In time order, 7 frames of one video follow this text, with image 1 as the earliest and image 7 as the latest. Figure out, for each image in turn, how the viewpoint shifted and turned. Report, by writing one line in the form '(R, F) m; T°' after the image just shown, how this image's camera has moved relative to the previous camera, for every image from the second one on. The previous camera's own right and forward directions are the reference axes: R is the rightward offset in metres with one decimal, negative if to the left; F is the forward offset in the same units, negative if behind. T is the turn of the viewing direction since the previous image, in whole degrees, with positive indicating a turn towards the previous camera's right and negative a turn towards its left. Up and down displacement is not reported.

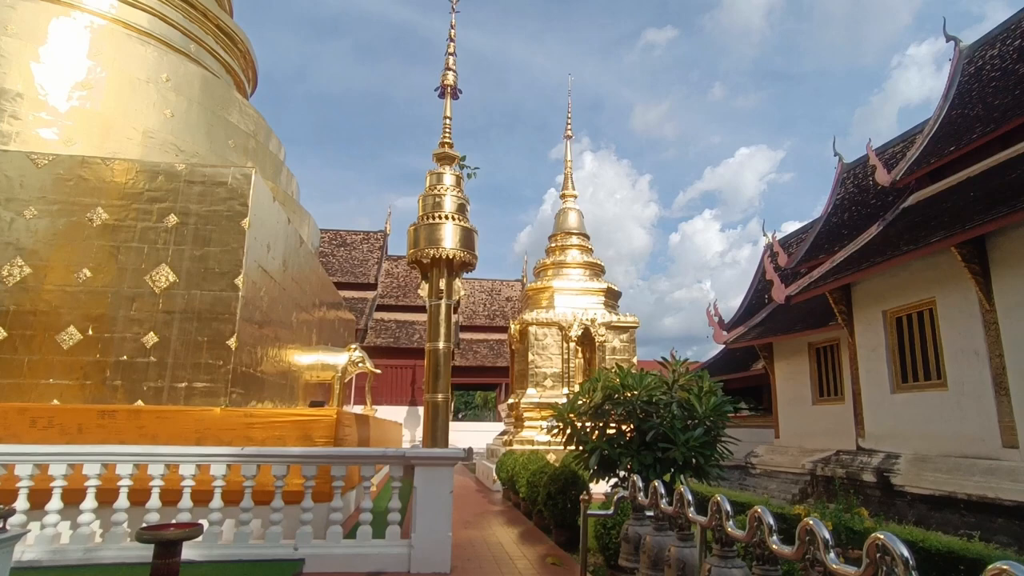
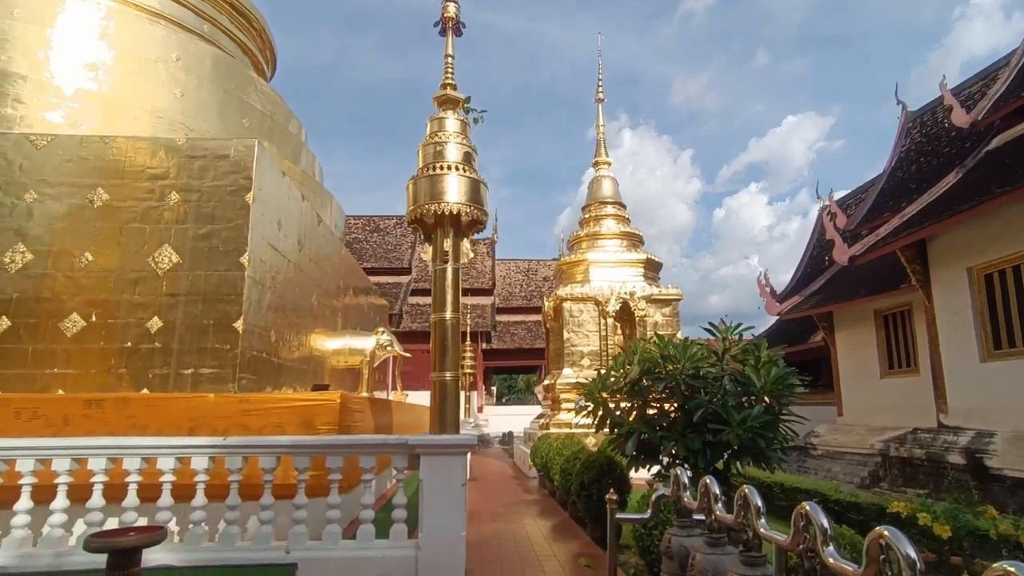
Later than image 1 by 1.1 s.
(+0.1, +0.5) m; -4°
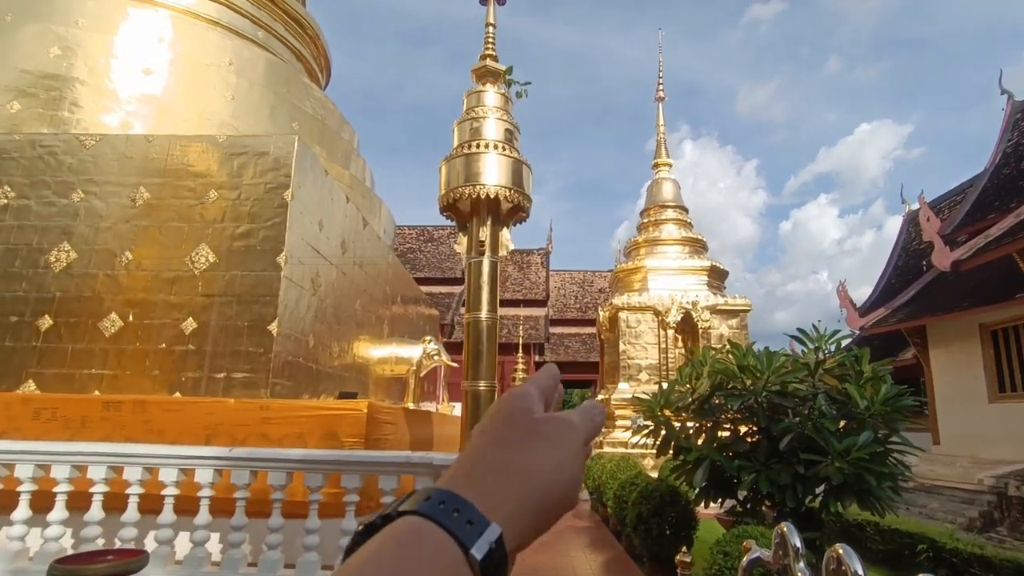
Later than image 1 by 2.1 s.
(0.0, +0.4) m; -5°
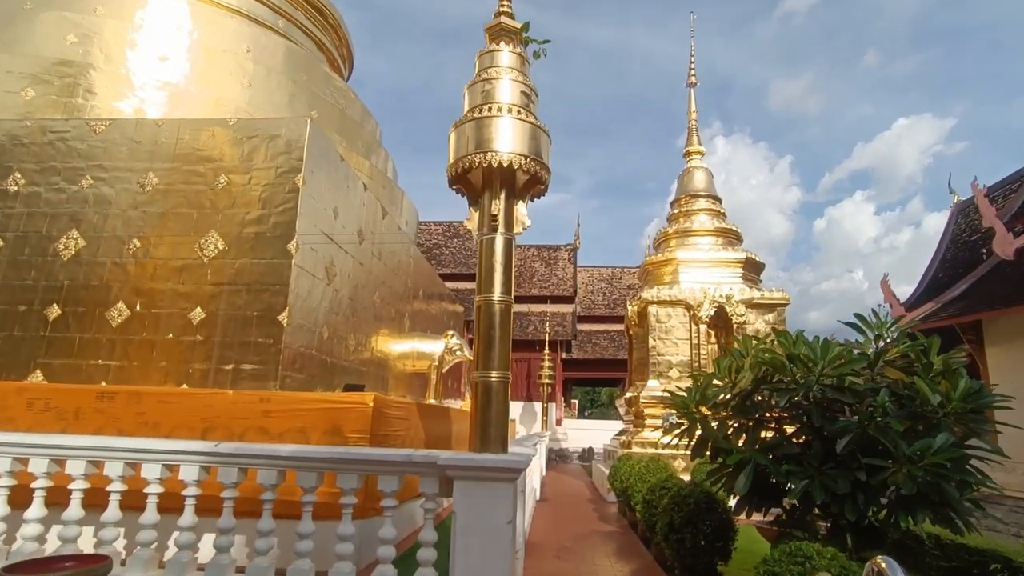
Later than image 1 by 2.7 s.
(0.0, +0.2) m; -3°
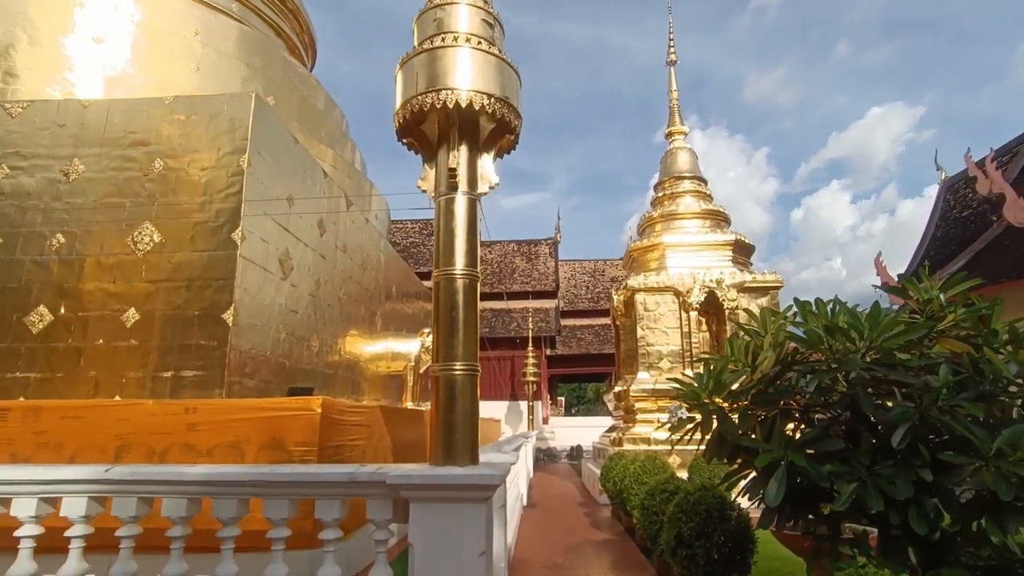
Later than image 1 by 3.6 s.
(0.0, +0.4) m; +2°
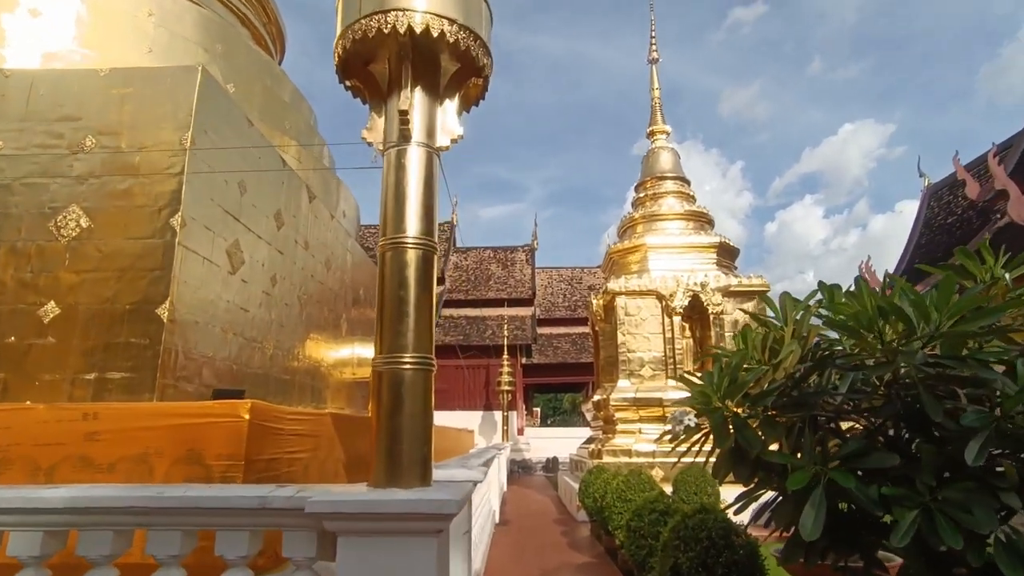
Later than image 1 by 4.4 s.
(0.0, +0.3) m; +2°
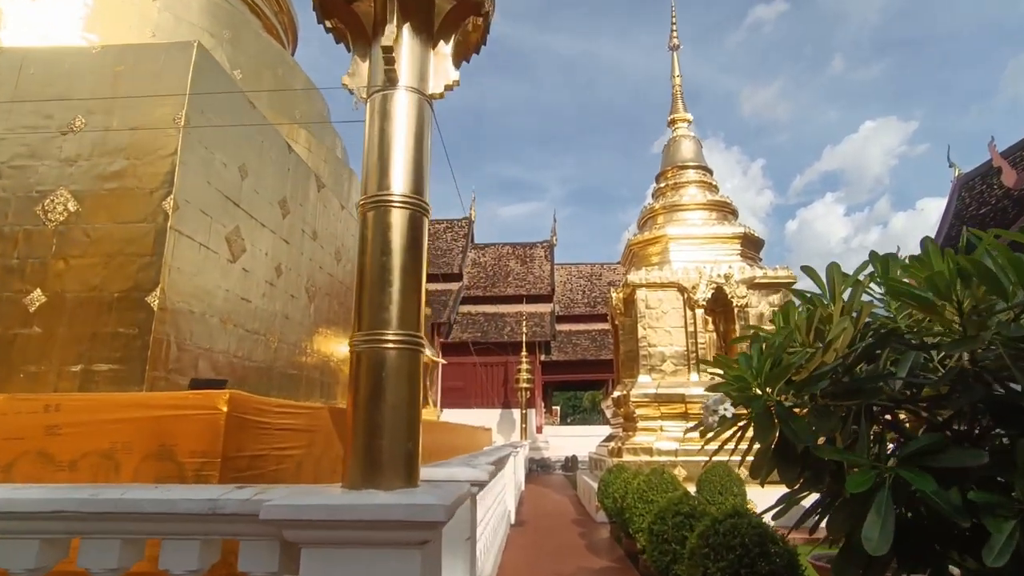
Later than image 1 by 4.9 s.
(0.0, +0.2) m; -2°
